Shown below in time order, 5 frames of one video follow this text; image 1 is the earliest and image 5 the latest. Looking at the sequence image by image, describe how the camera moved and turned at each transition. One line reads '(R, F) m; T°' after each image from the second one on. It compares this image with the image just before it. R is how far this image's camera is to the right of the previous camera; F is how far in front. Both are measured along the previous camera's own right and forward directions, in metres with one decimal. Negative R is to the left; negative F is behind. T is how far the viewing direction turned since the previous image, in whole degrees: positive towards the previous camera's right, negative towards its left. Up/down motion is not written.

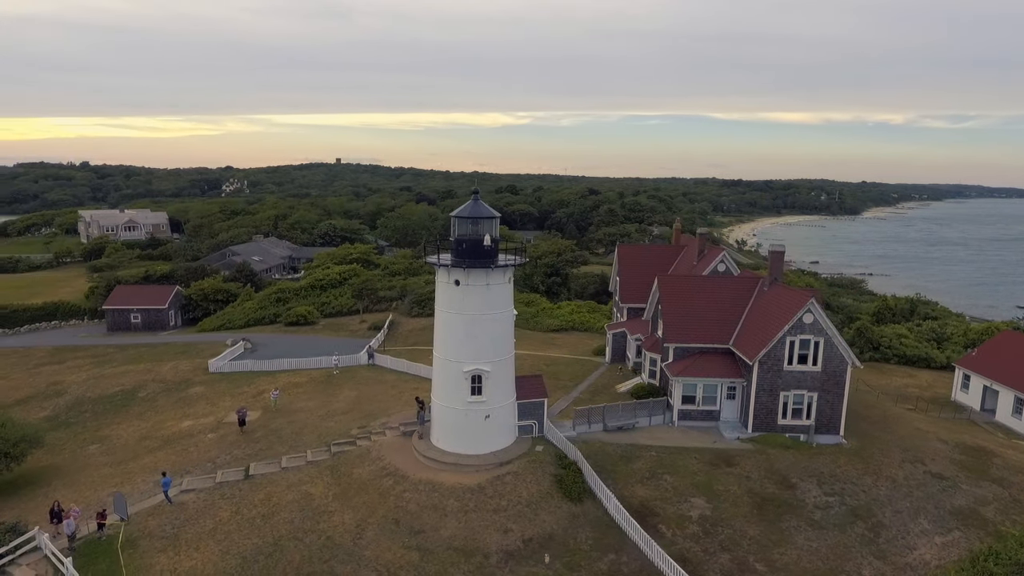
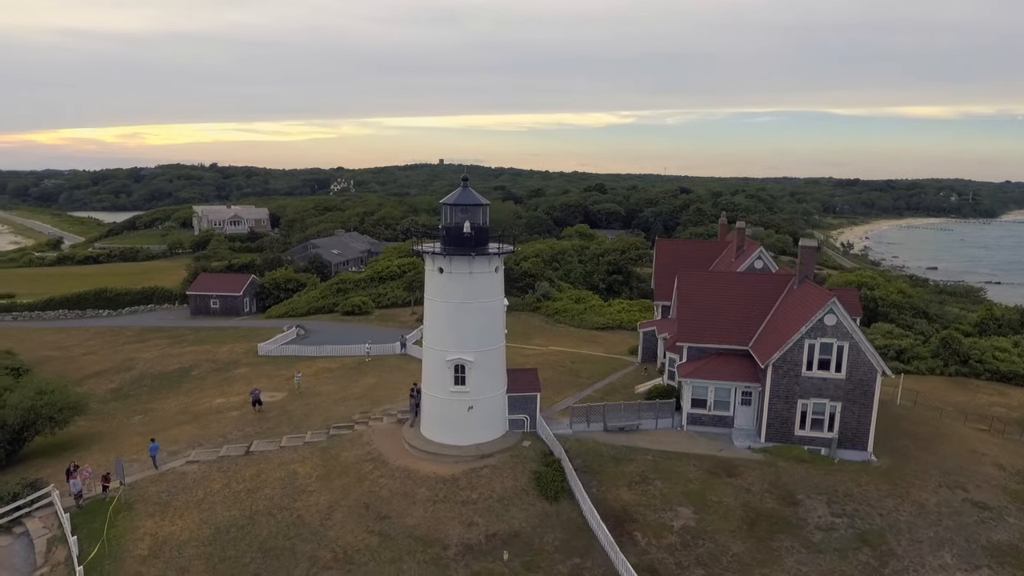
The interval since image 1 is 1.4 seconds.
(+3.6, +0.8) m; -9°
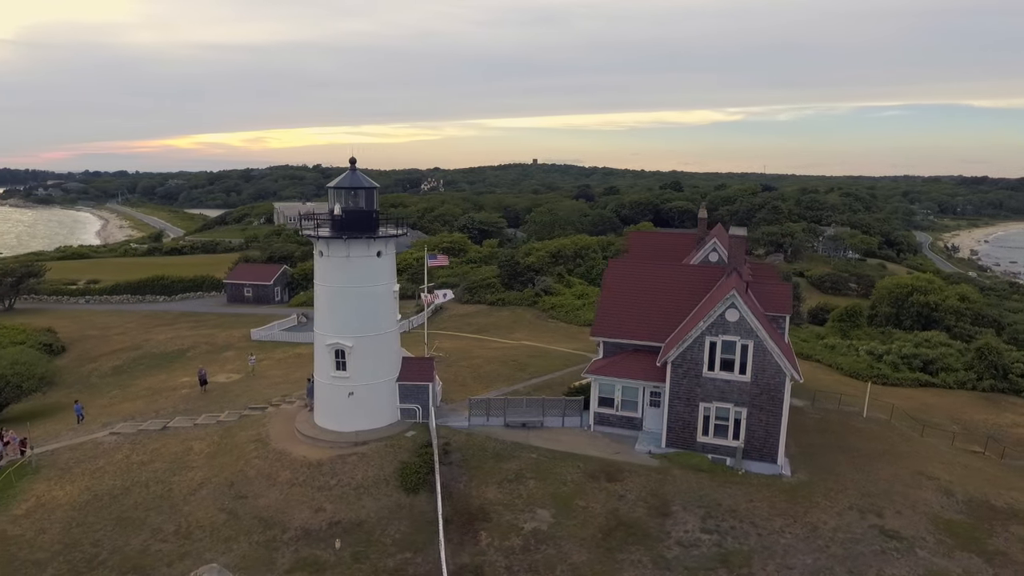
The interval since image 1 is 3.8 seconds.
(+6.7, +1.3) m; -9°
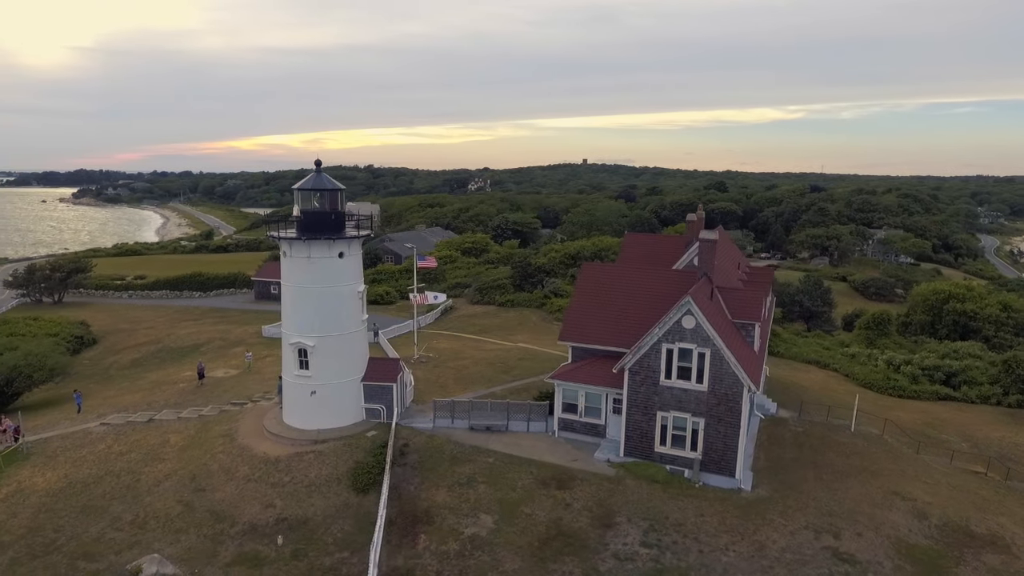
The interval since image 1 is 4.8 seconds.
(+2.9, +0.3) m; -5°
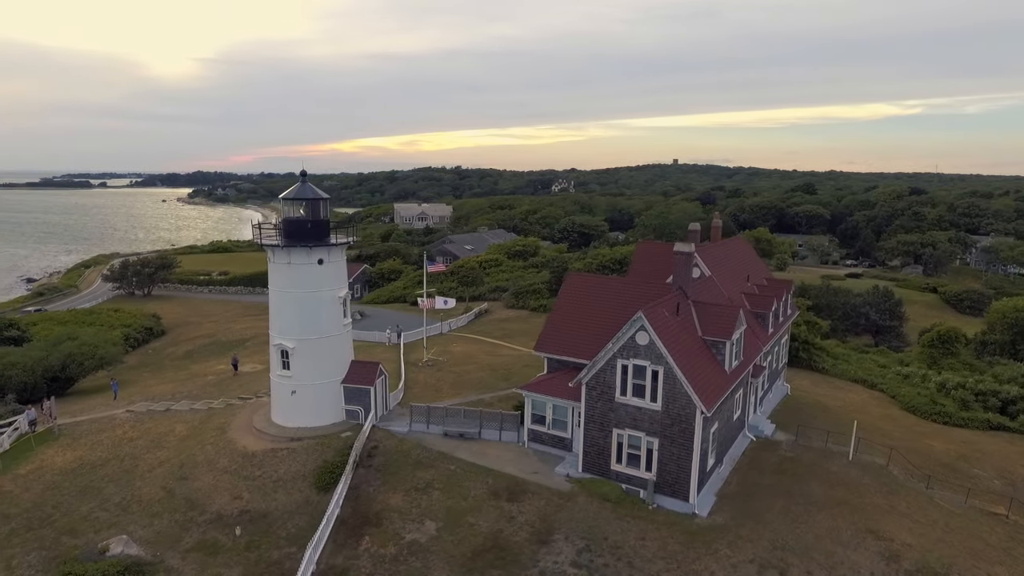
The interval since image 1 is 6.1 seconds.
(+3.8, +0.2) m; -8°
